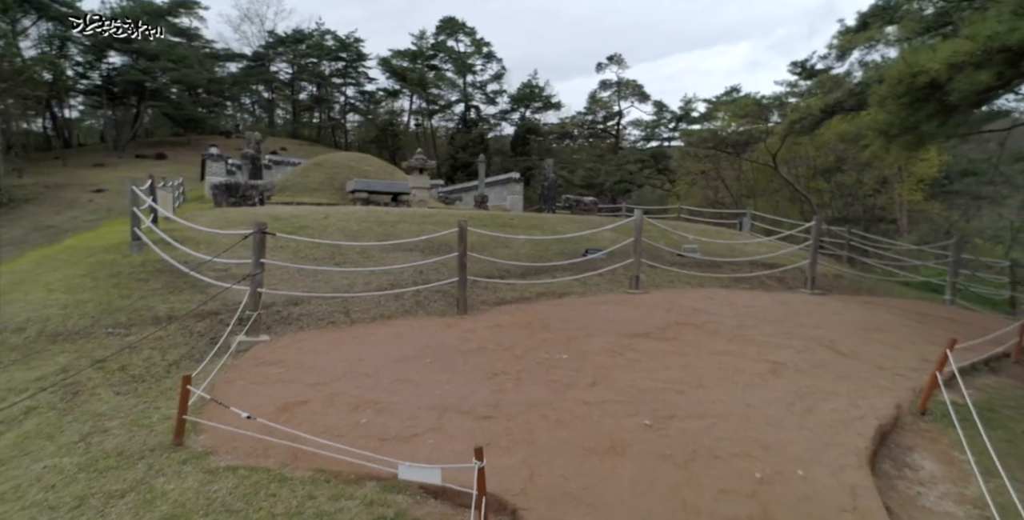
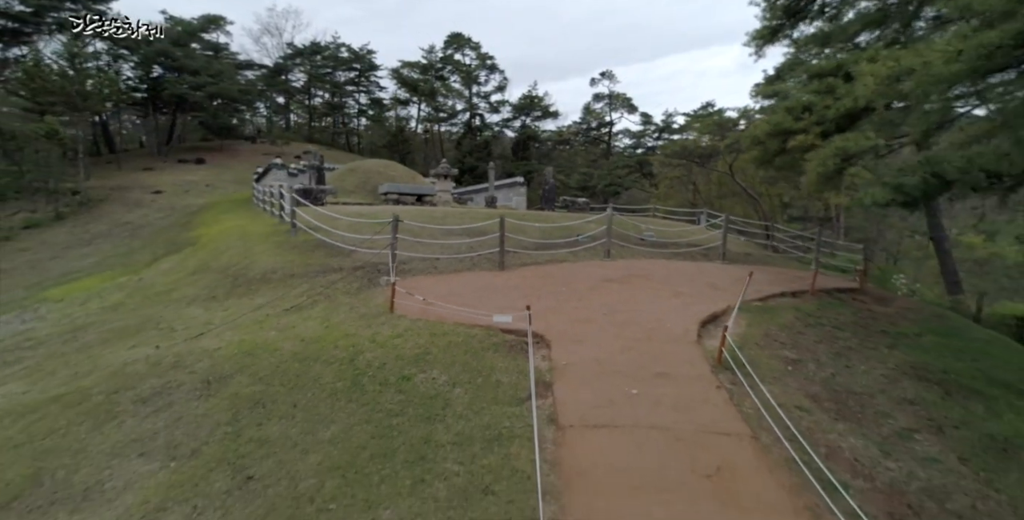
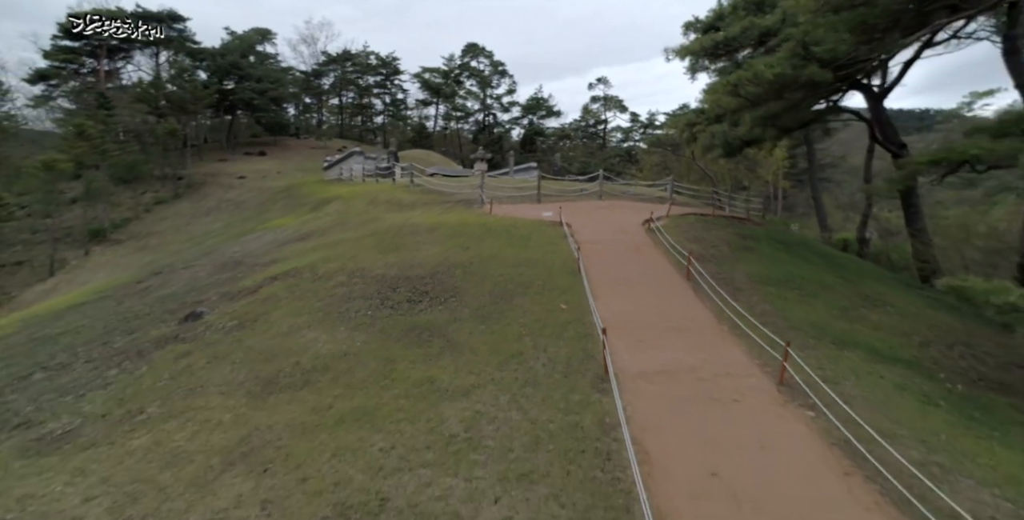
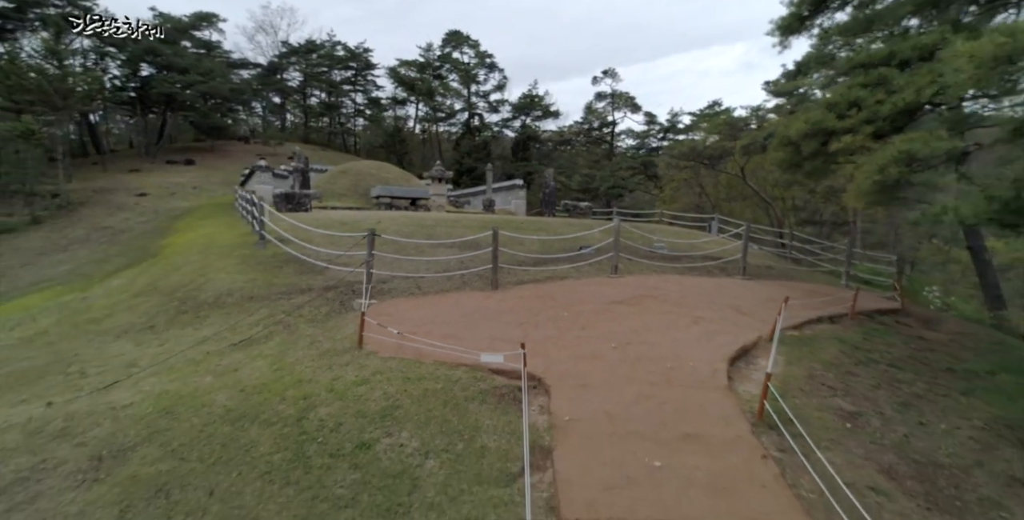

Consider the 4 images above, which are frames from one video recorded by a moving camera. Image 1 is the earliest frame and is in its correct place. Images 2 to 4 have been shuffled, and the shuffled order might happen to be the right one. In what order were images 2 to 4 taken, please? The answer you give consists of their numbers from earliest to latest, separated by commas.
4, 2, 3
